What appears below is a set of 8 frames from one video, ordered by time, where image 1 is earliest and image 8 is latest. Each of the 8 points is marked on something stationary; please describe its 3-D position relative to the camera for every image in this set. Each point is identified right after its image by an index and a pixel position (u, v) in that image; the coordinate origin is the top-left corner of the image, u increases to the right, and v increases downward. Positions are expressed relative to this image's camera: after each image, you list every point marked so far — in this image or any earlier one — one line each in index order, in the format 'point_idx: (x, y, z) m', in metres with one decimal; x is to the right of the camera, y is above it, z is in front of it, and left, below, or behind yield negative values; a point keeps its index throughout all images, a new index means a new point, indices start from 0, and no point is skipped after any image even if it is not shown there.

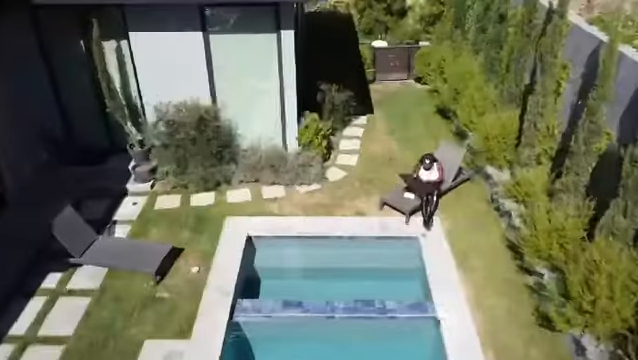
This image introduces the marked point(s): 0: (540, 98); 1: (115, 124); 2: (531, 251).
0: (+3.3, +1.2, +8.3) m
1: (-3.9, +1.1, +10.7) m
2: (+2.8, -0.9, +7.3) m
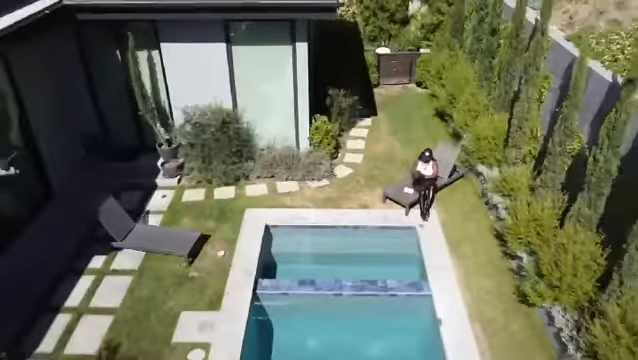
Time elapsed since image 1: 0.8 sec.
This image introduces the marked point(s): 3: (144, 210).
0: (+3.5, +1.3, +9.4) m
1: (-3.7, +1.2, +11.8) m
2: (+3.0, -0.9, +8.5) m
3: (-3.3, -0.6, +10.4) m
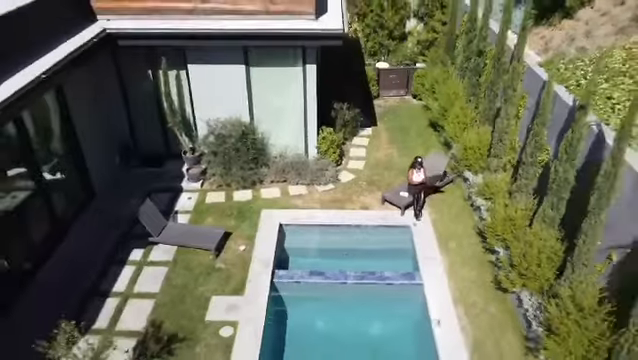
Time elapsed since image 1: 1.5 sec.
0: (+3.7, +1.2, +10.9) m
1: (-3.5, +1.1, +13.4) m
2: (+3.1, -1.0, +10.0) m
3: (-3.1, -0.6, +11.9) m
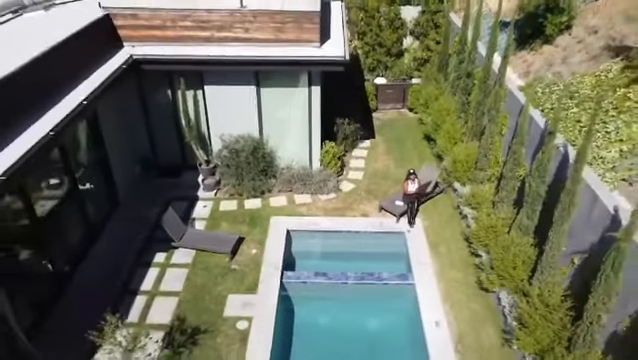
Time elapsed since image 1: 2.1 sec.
0: (+3.8, +0.9, +12.2) m
1: (-3.5, +0.8, +14.7) m
2: (+3.2, -1.2, +11.3) m
3: (-3.1, -0.9, +13.2) m
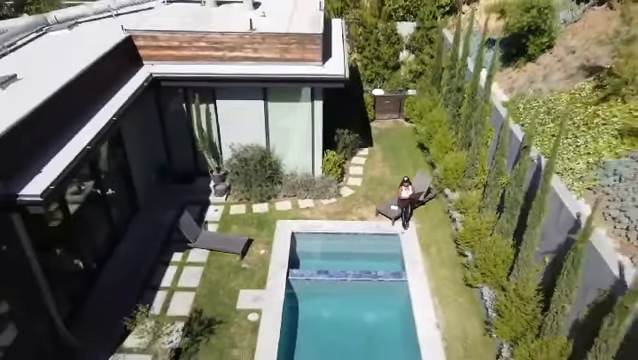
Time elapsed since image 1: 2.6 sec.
0: (+3.8, +0.8, +13.5) m
1: (-3.4, +0.7, +15.9) m
2: (+3.3, -1.4, +12.5) m
3: (-3.0, -1.0, +14.5) m
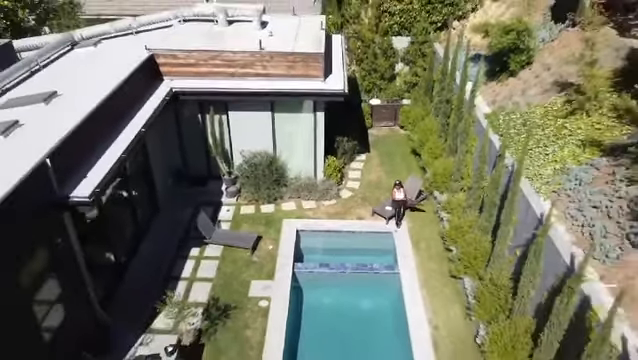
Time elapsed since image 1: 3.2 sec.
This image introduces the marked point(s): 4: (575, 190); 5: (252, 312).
0: (+3.9, +0.7, +15.1) m
1: (-3.3, +0.6, +17.5) m
2: (+3.3, -1.5, +14.2) m
3: (-3.0, -1.1, +16.1) m
4: (+5.2, -0.2, +11.3) m
5: (-1.5, -3.0, +12.8) m
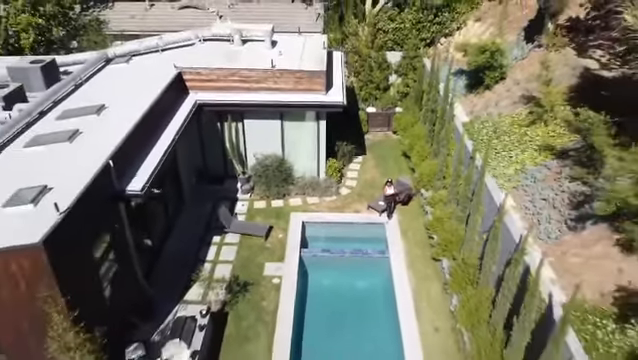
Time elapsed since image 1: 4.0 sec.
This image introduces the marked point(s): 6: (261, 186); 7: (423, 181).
0: (+4.0, +0.7, +17.8) m
1: (-3.3, +0.6, +20.2) m
2: (+3.4, -1.4, +16.8) m
3: (-2.9, -1.1, +18.7) m
4: (+5.3, -0.2, +13.9) m
5: (-1.5, -3.0, +15.5) m
6: (-2.0, -0.2, +19.5) m
7: (+3.6, -0.1, +19.0) m
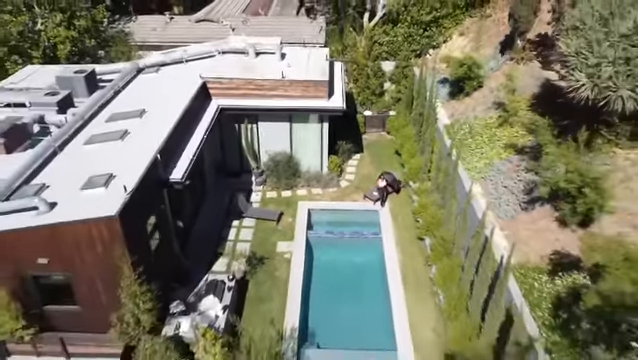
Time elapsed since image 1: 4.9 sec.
0: (+4.1, +0.9, +21.0) m
1: (-3.1, +0.9, +23.4) m
2: (+3.5, -1.2, +20.0) m
3: (-2.7, -0.8, +21.9) m
4: (+5.4, +0.1, +17.1) m
5: (-1.3, -2.7, +18.7) m
6: (-1.9, +0.1, +22.7) m
7: (+3.7, +0.2, +22.2) m
